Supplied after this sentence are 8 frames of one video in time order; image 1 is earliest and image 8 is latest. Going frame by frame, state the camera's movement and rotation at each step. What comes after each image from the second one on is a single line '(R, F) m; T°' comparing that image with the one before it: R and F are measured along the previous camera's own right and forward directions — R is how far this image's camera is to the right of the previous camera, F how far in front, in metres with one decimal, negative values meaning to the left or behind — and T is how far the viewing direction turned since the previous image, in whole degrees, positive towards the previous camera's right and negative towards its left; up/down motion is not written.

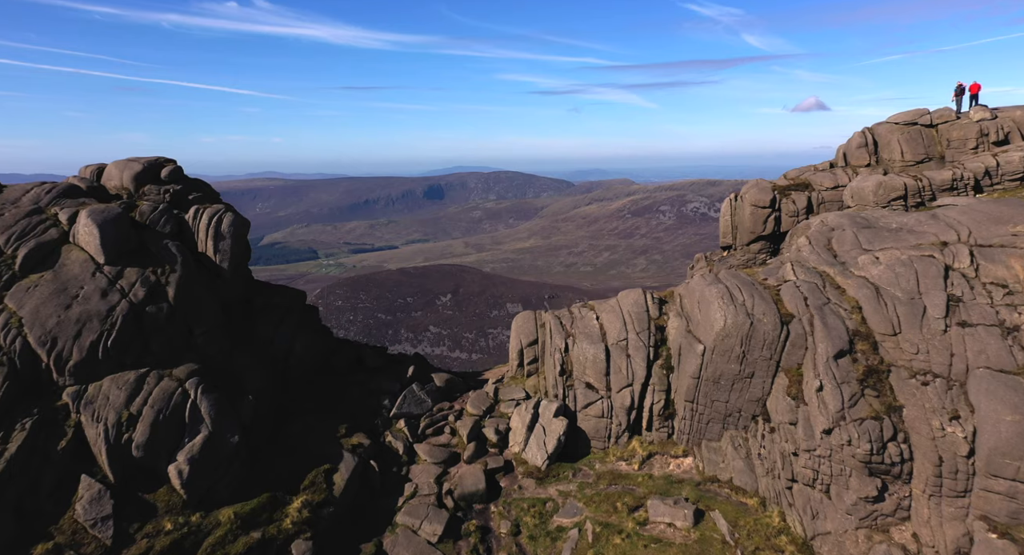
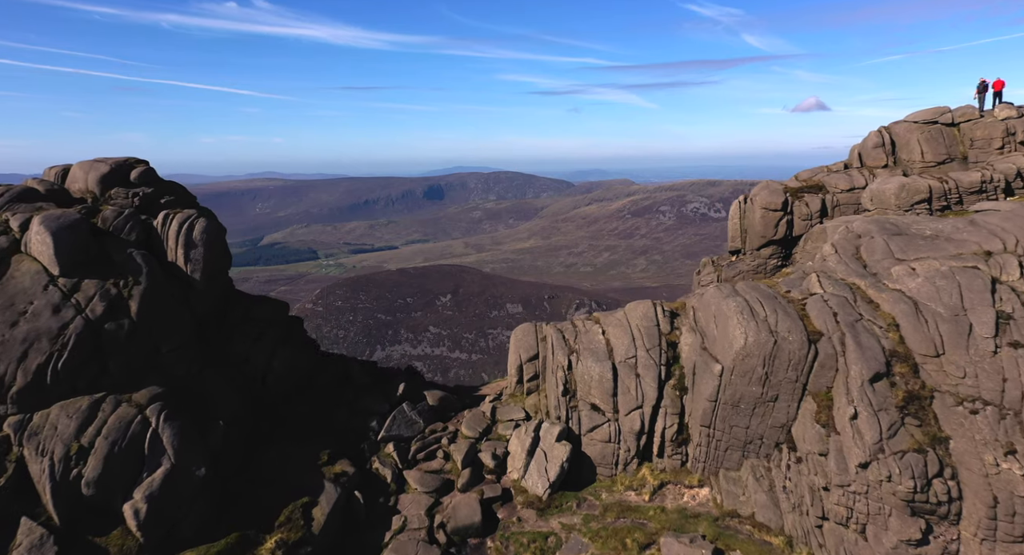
(0.0, +2.0) m; 0°
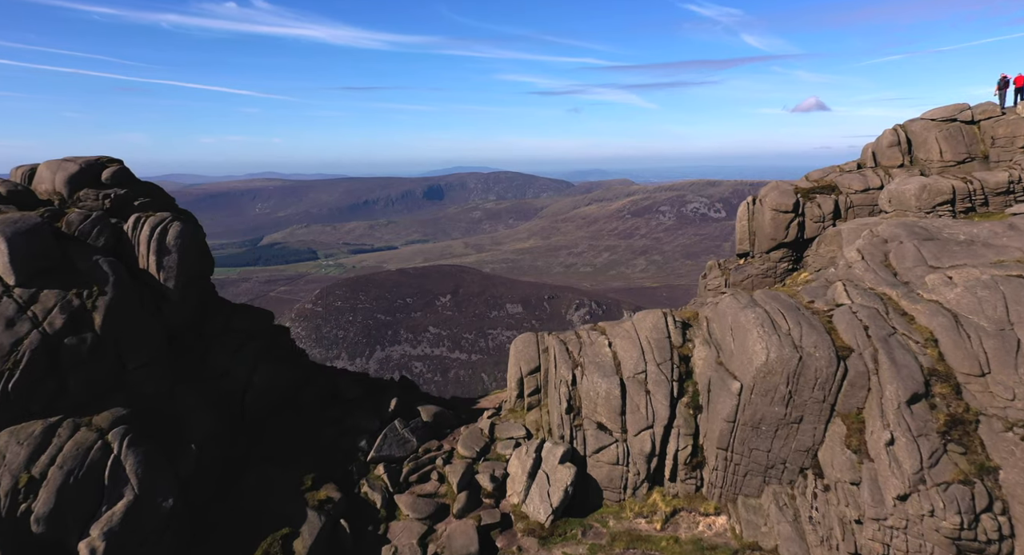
(0.0, +1.7) m; 0°
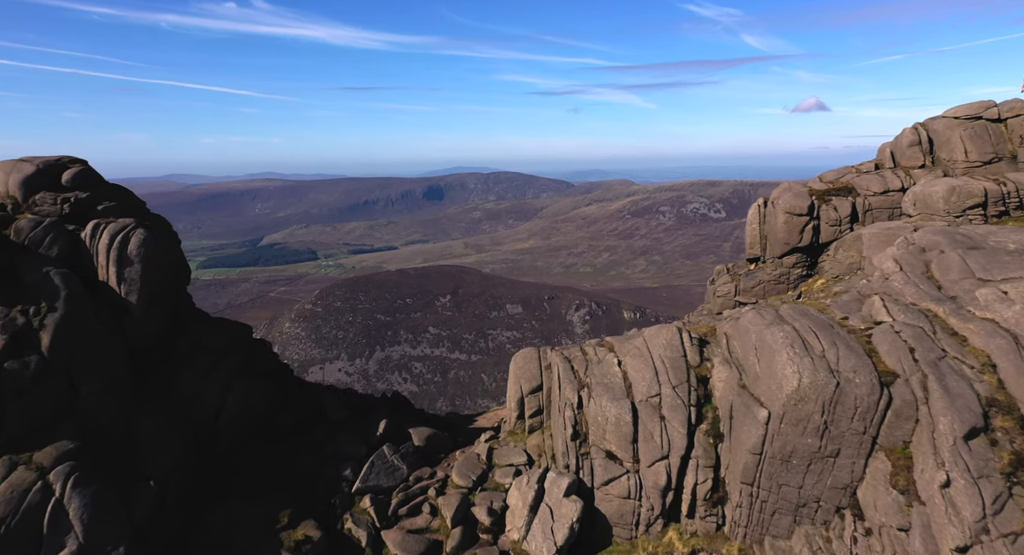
(0.0, +2.0) m; 0°
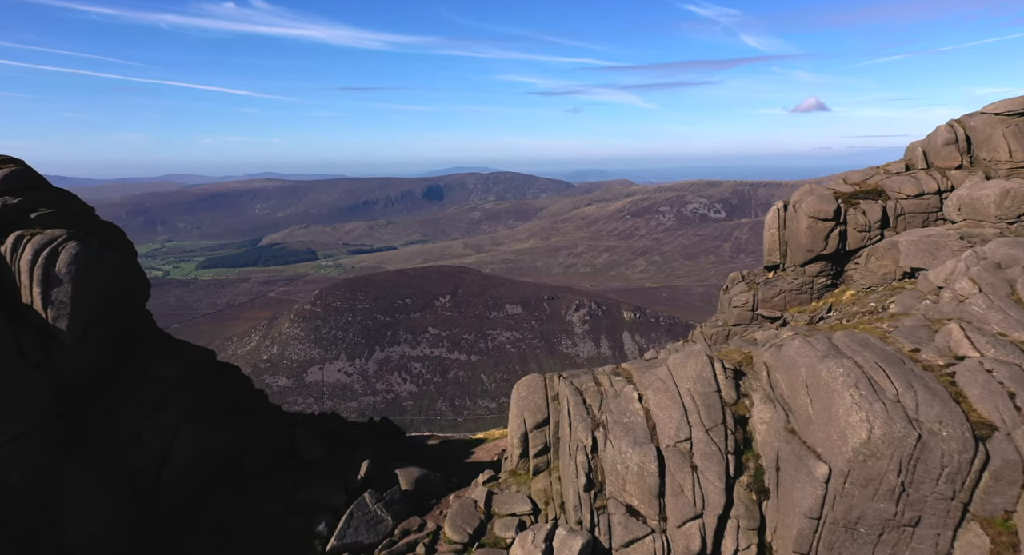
(-0.1, +3.0) m; 0°
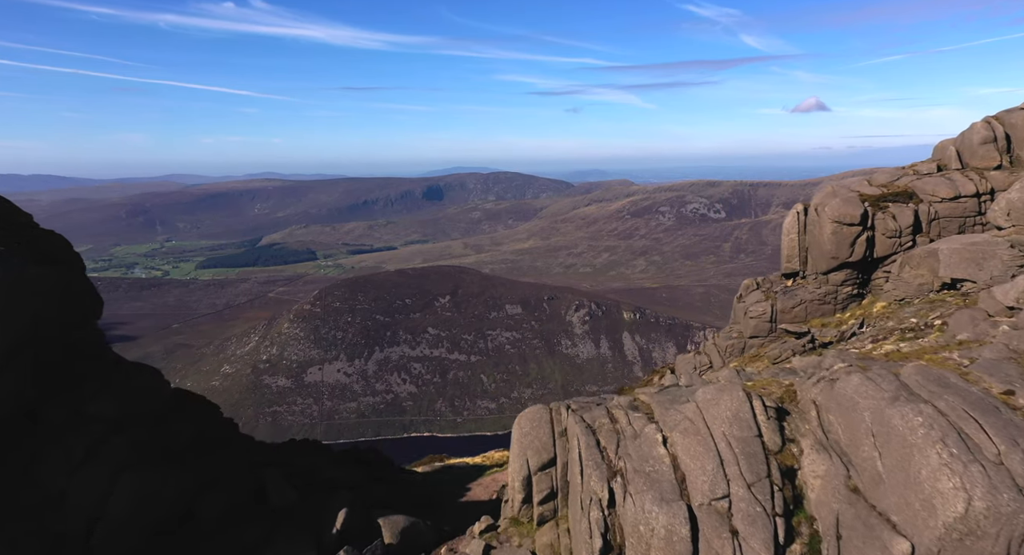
(0.0, +2.7) m; 0°
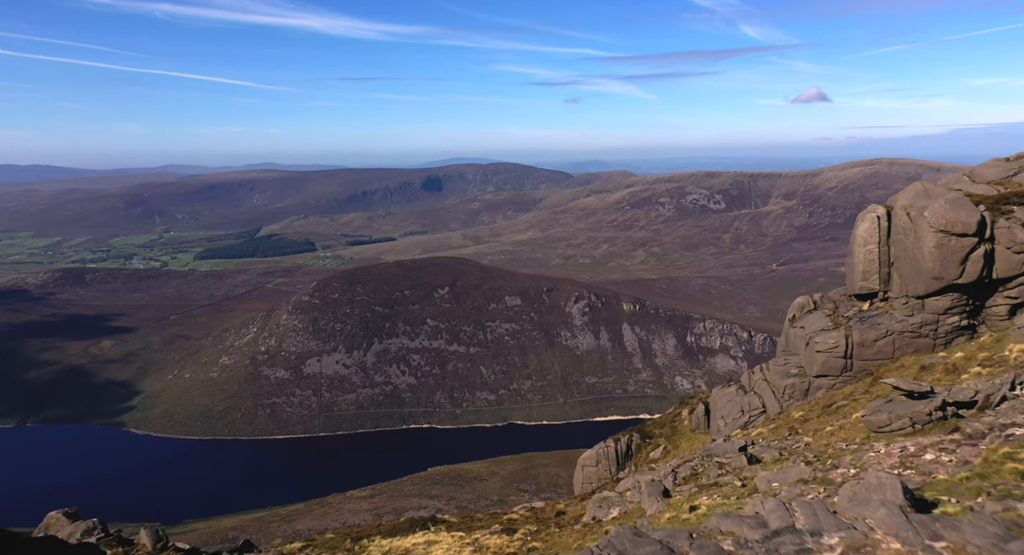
(0.0, +8.1) m; 0°
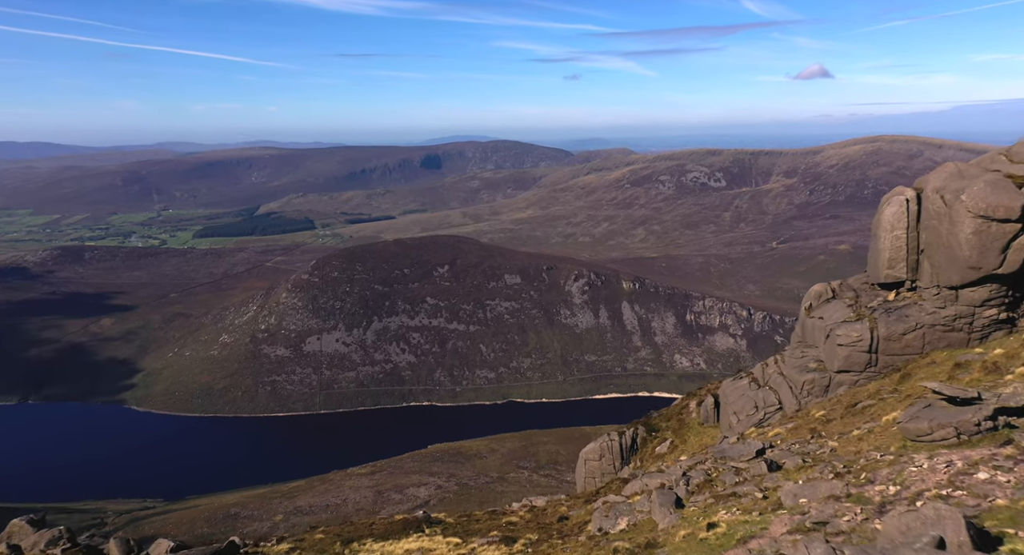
(0.0, +2.2) m; 0°
